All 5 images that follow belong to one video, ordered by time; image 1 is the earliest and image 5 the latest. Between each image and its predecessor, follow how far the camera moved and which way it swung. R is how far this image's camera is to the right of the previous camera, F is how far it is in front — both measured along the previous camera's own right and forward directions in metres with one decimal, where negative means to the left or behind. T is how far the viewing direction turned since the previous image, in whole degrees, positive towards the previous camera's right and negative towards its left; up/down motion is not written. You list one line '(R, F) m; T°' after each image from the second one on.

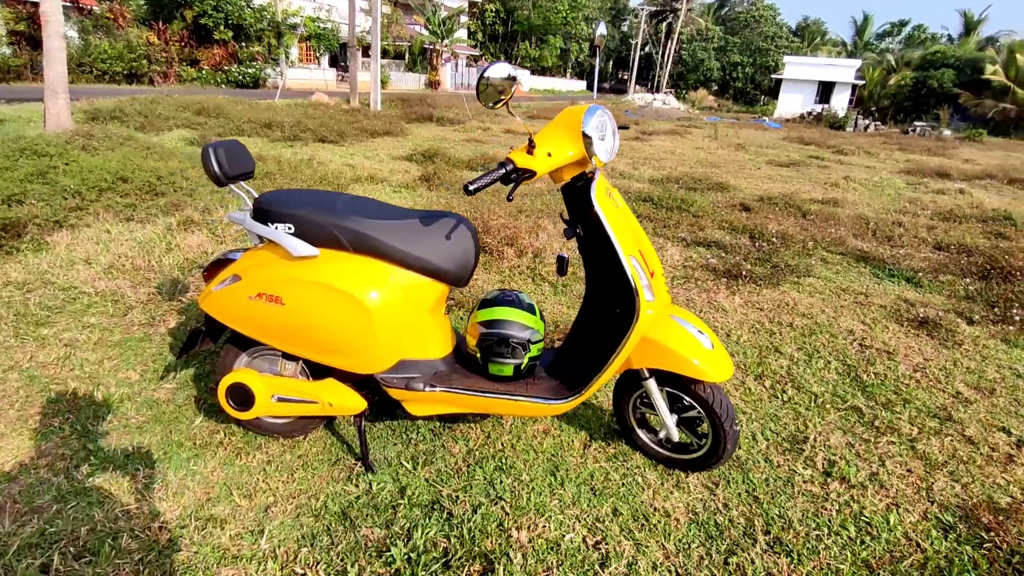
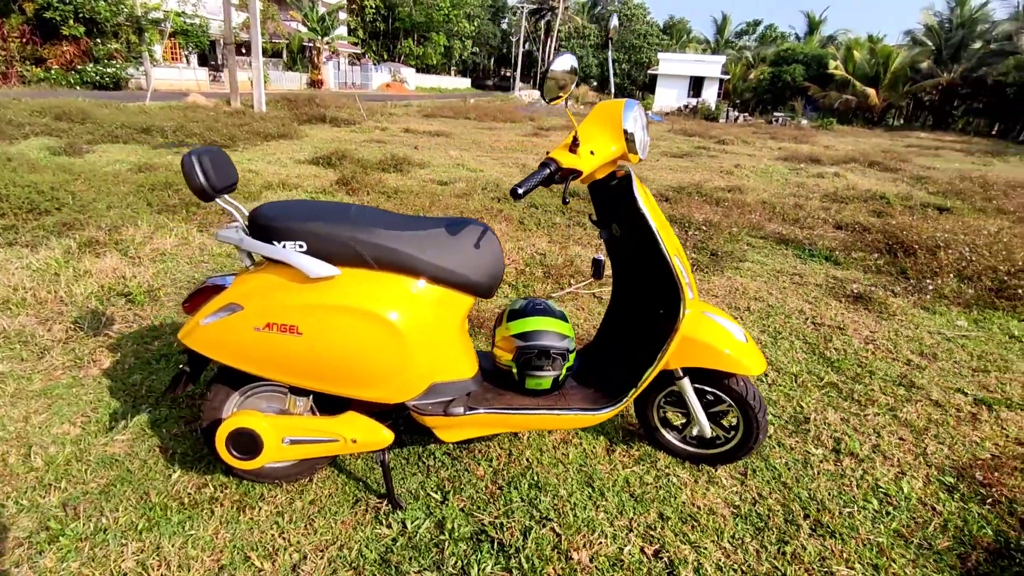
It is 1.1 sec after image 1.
(-0.4, +0.2) m; +10°
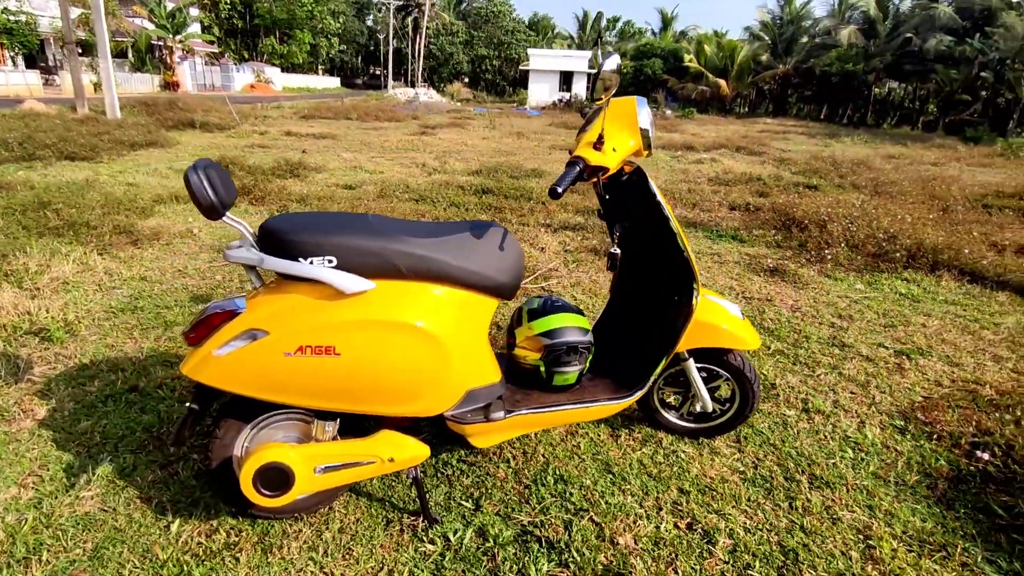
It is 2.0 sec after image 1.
(-0.4, 0.0) m; +11°
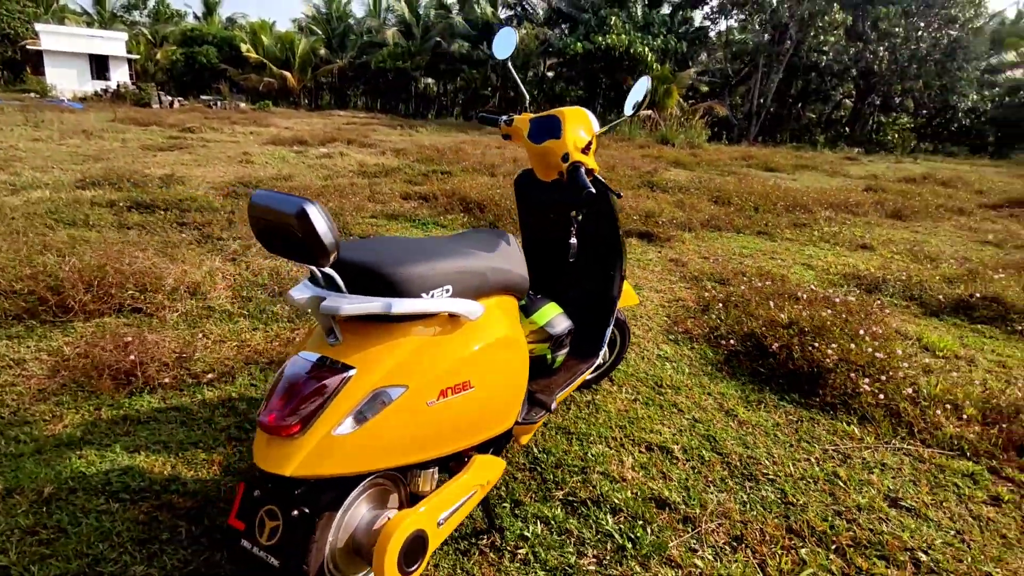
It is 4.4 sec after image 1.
(-1.3, +0.3) m; +38°
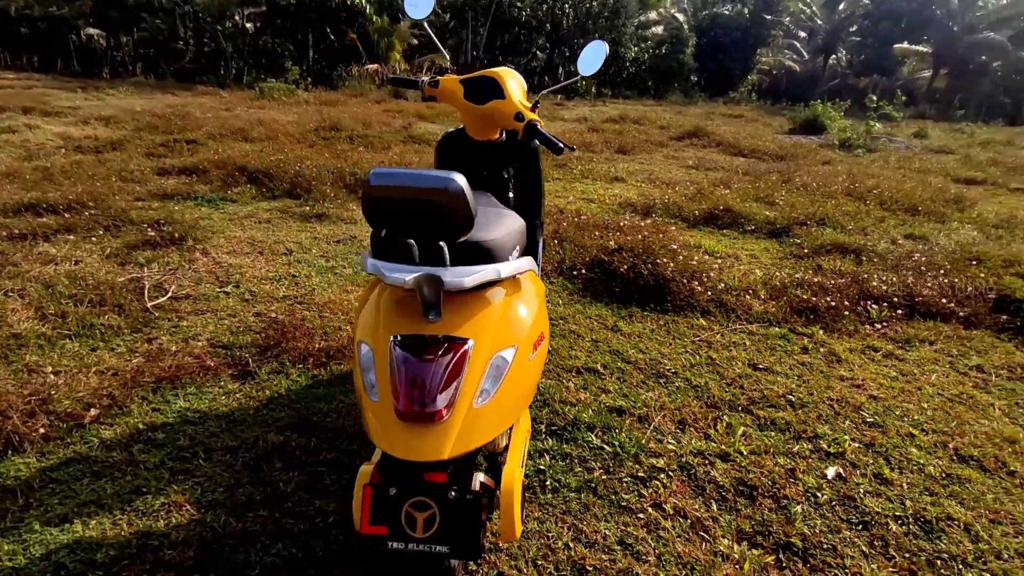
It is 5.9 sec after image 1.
(-0.8, +0.1) m; +25°
